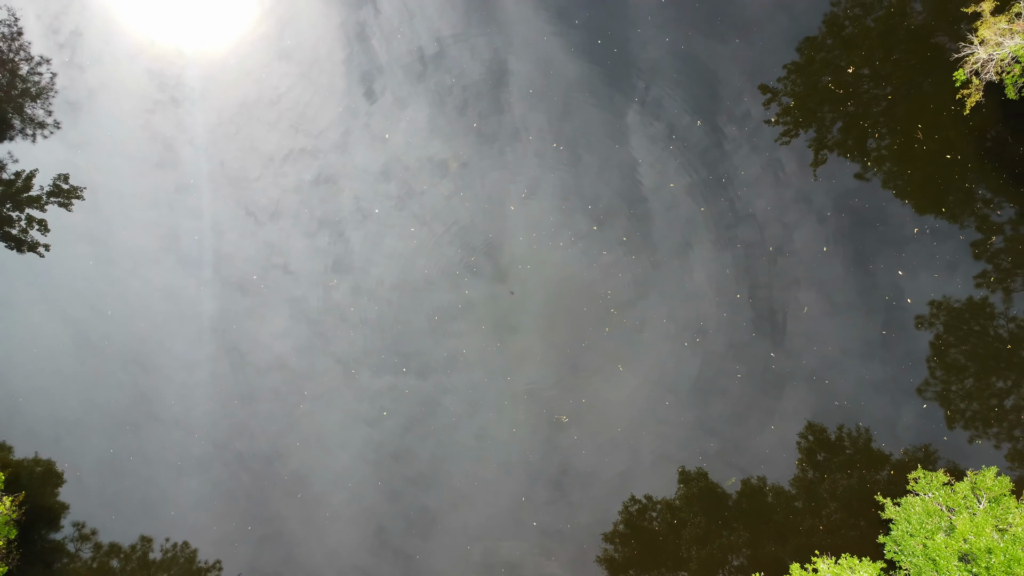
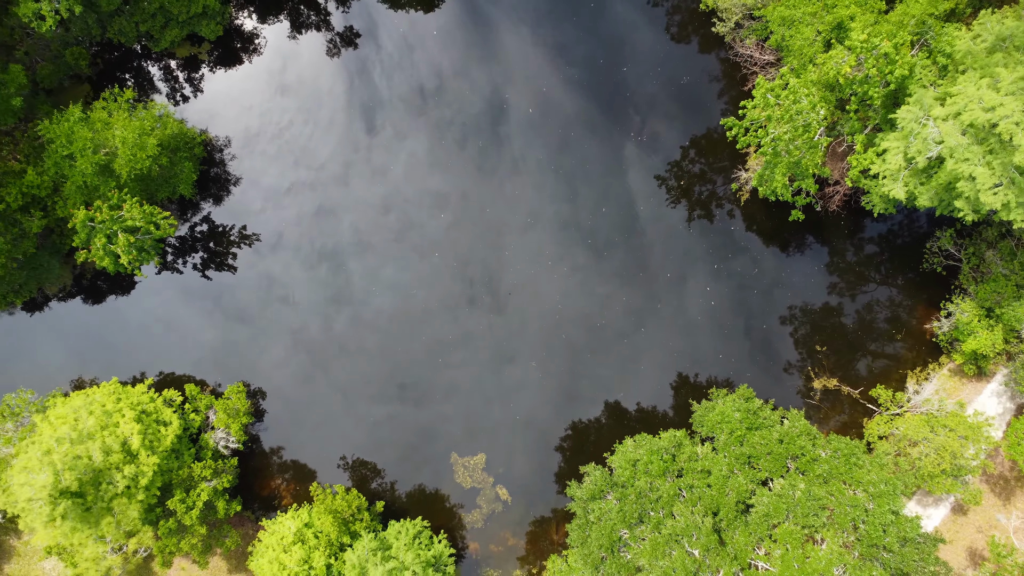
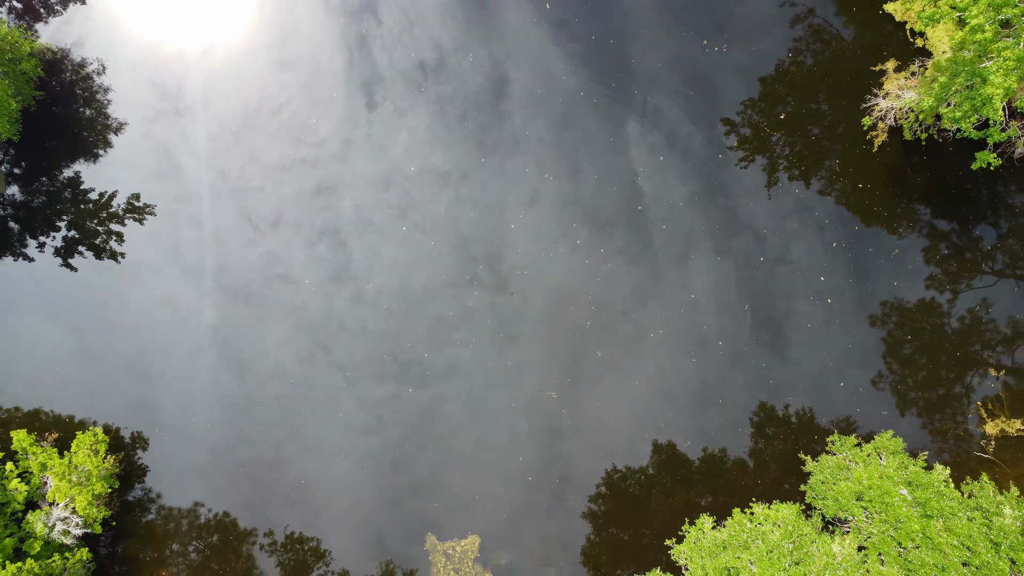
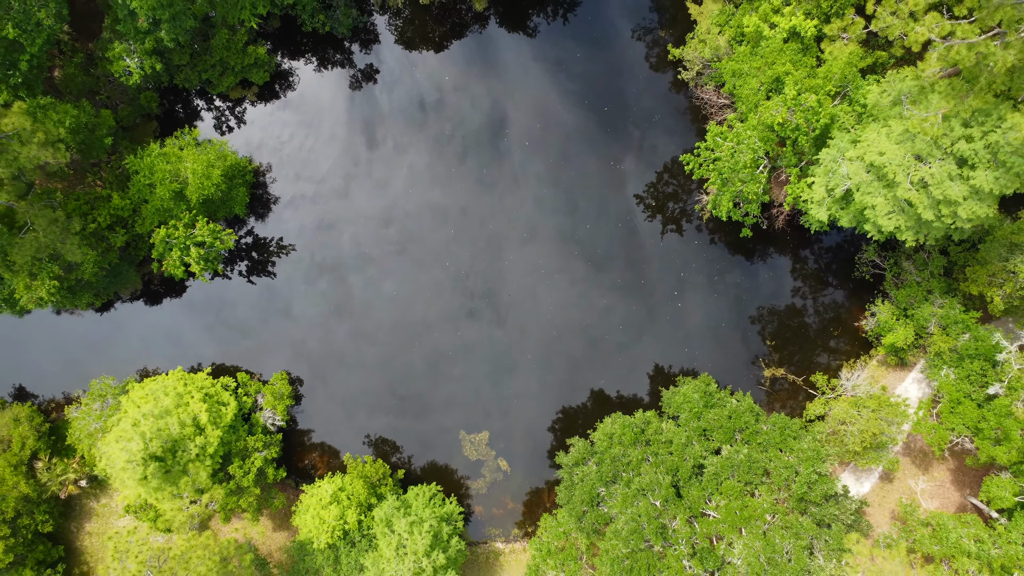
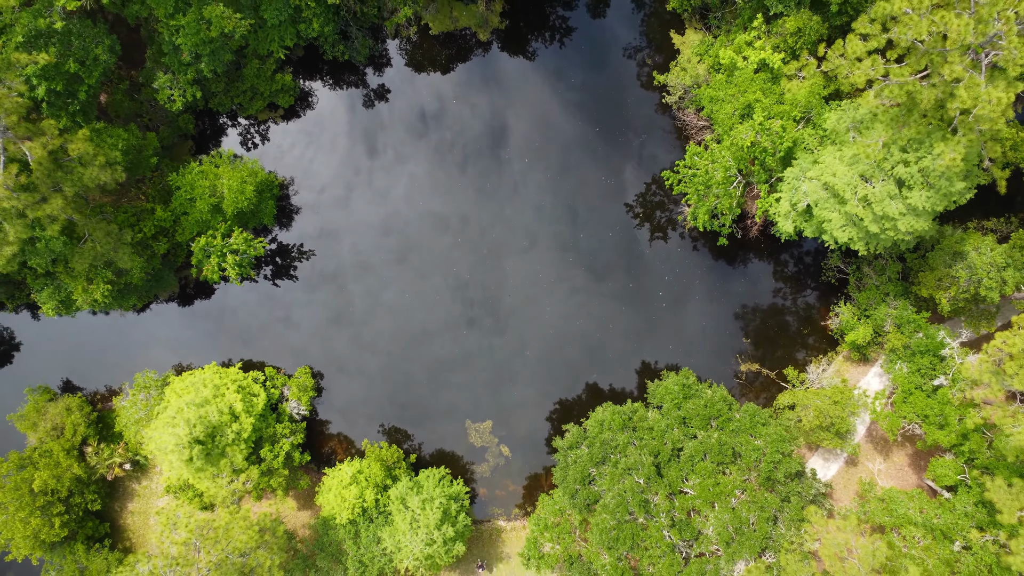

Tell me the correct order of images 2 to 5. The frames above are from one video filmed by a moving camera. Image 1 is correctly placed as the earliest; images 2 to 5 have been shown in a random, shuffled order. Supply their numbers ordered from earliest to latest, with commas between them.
3, 2, 4, 5
